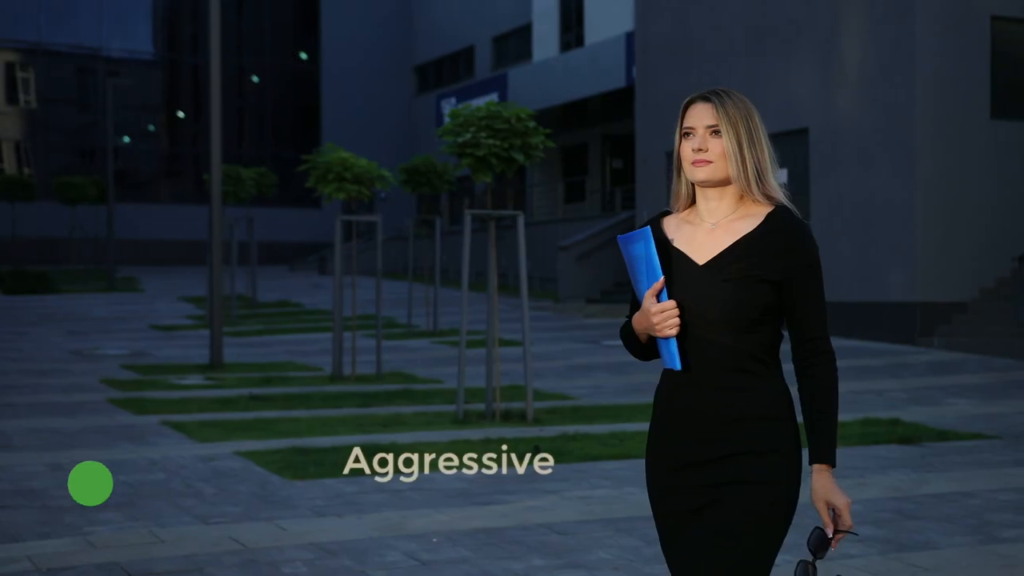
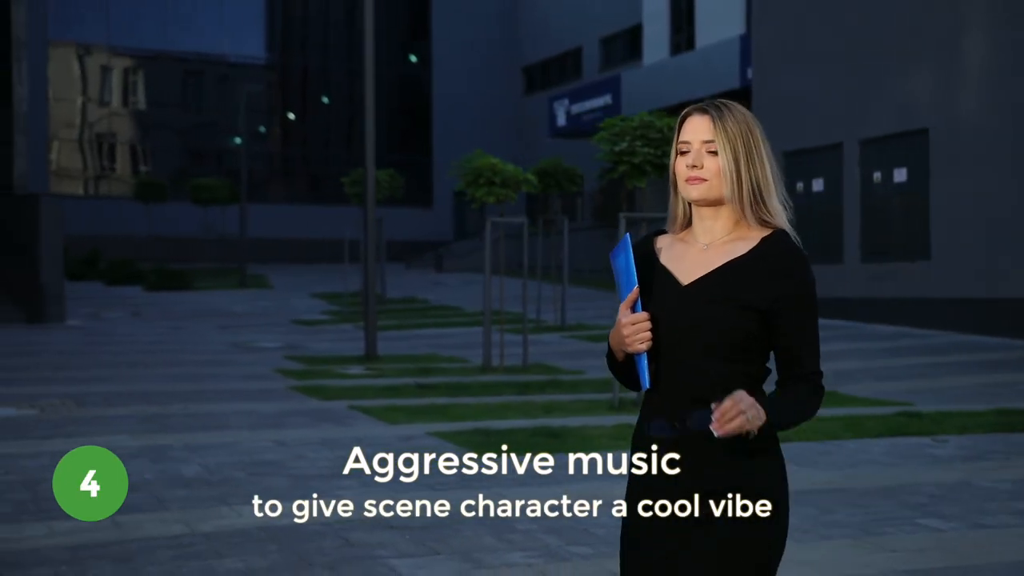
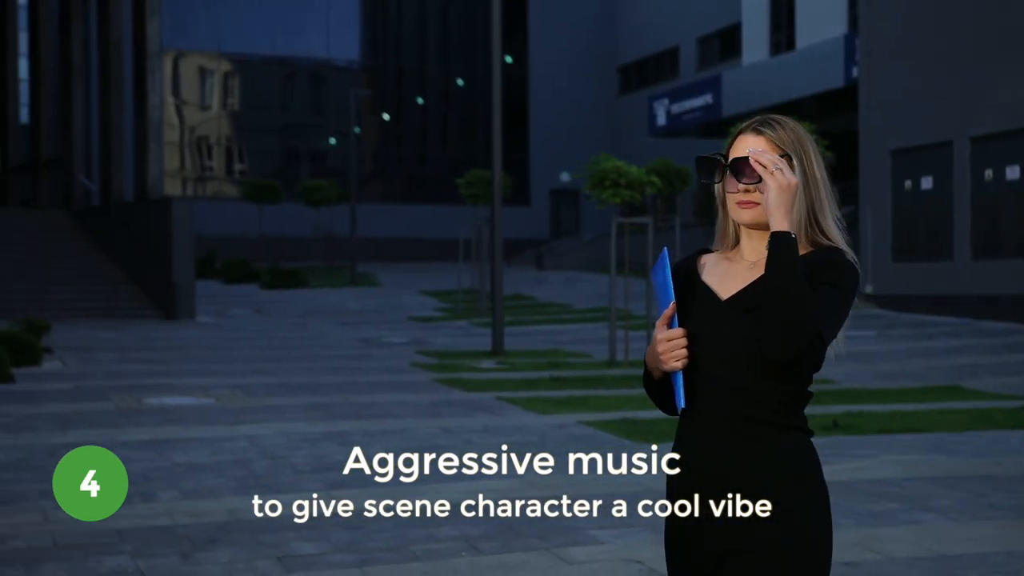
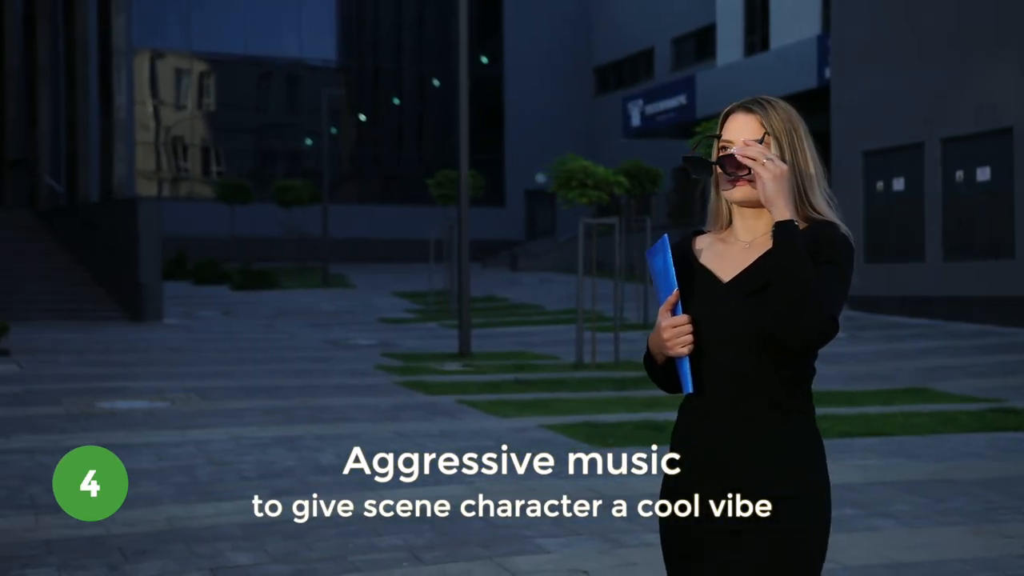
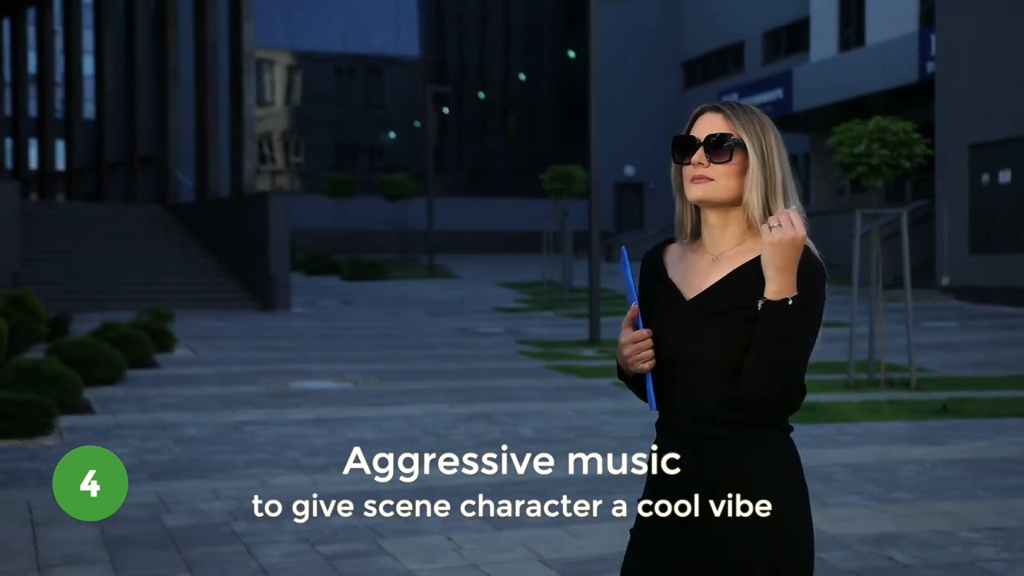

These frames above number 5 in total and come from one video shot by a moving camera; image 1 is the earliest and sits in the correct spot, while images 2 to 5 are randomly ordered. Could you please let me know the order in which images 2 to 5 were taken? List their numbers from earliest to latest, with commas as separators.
2, 4, 3, 5
